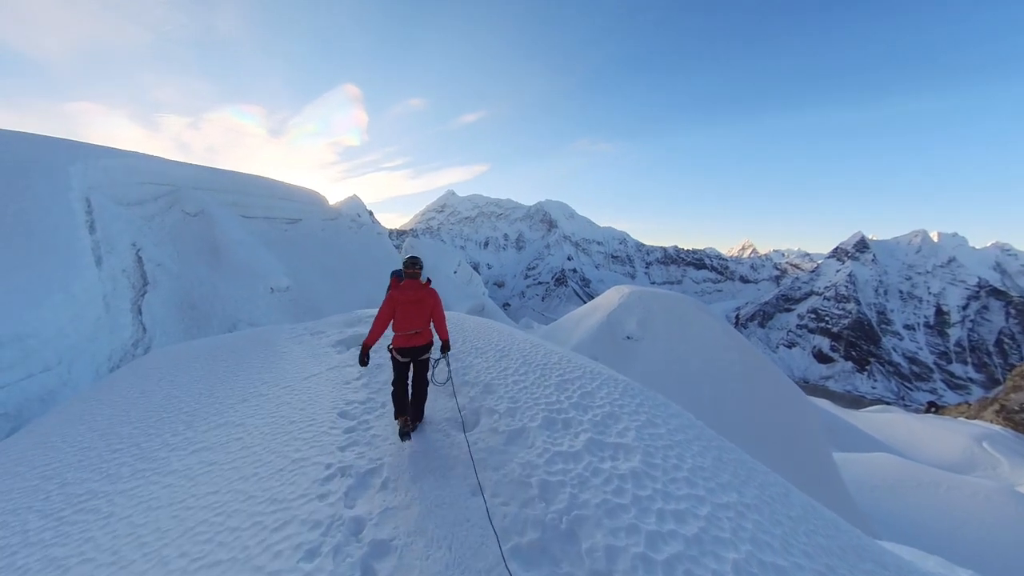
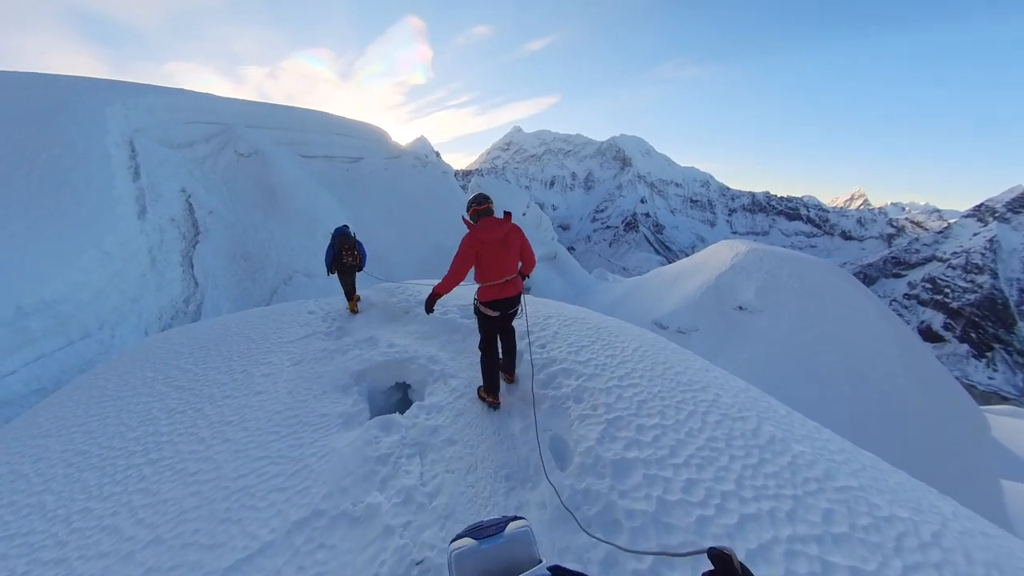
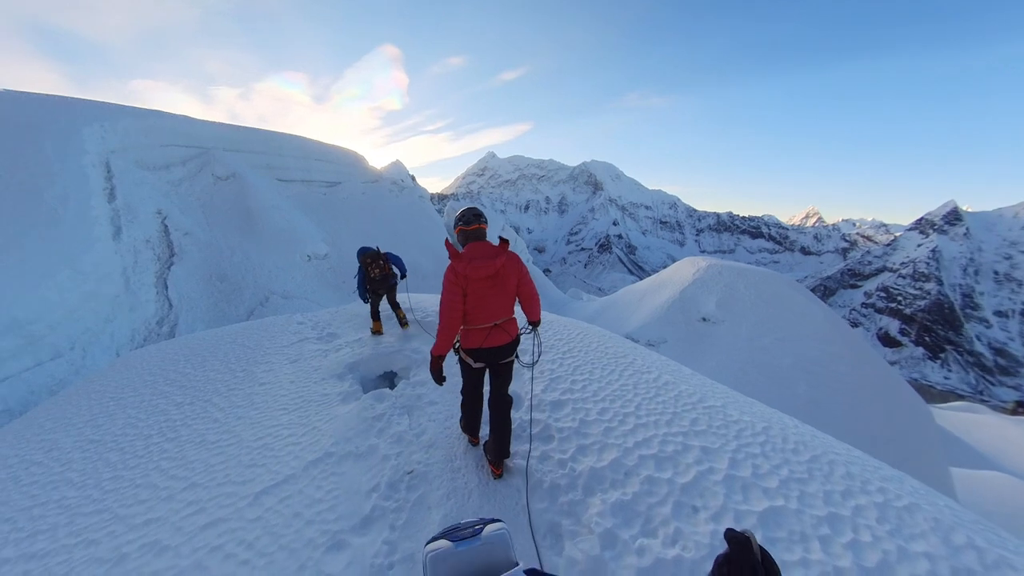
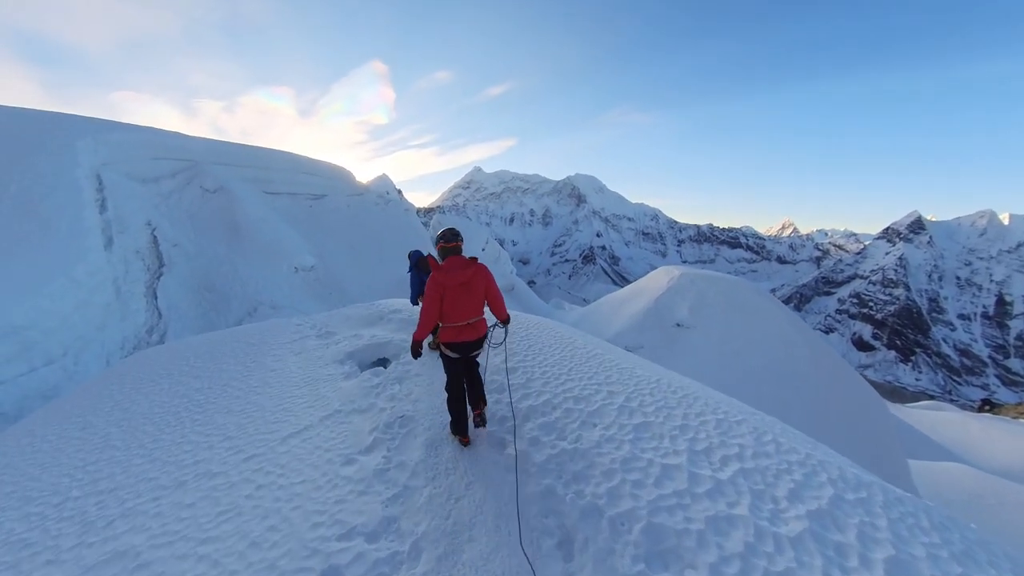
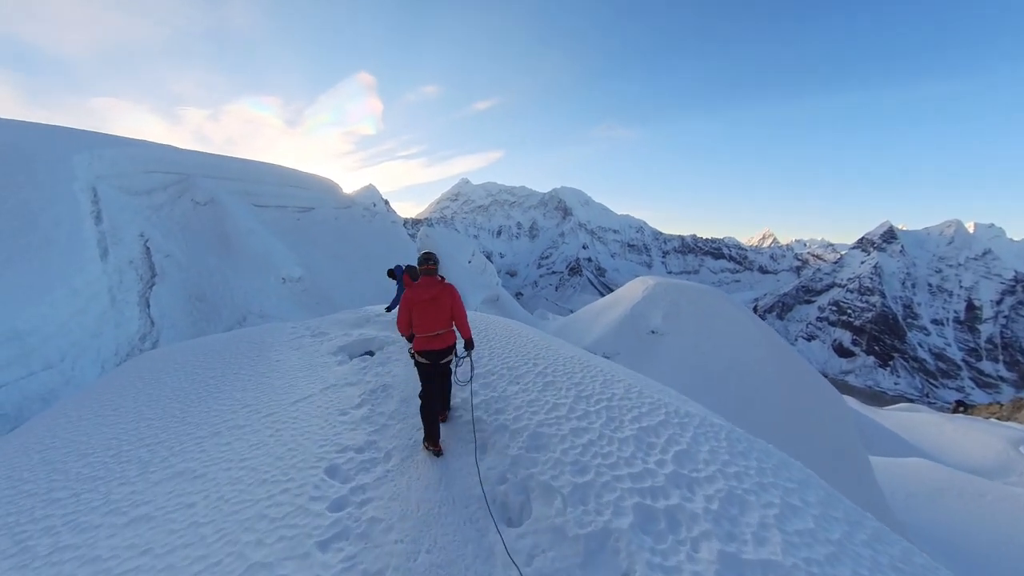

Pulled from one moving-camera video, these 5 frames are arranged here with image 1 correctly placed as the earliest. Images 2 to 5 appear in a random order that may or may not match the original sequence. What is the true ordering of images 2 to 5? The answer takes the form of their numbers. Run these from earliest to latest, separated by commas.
5, 4, 3, 2
